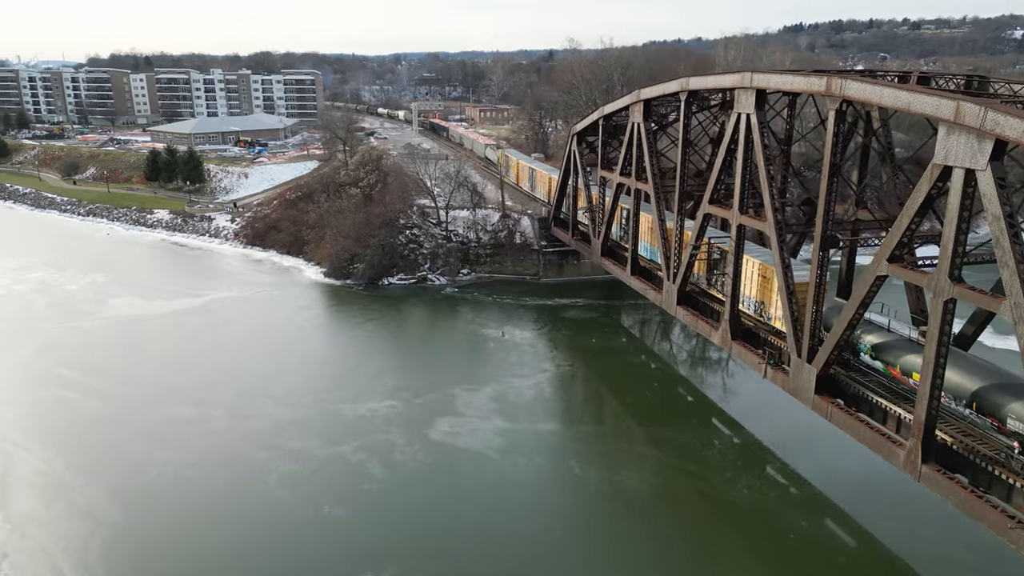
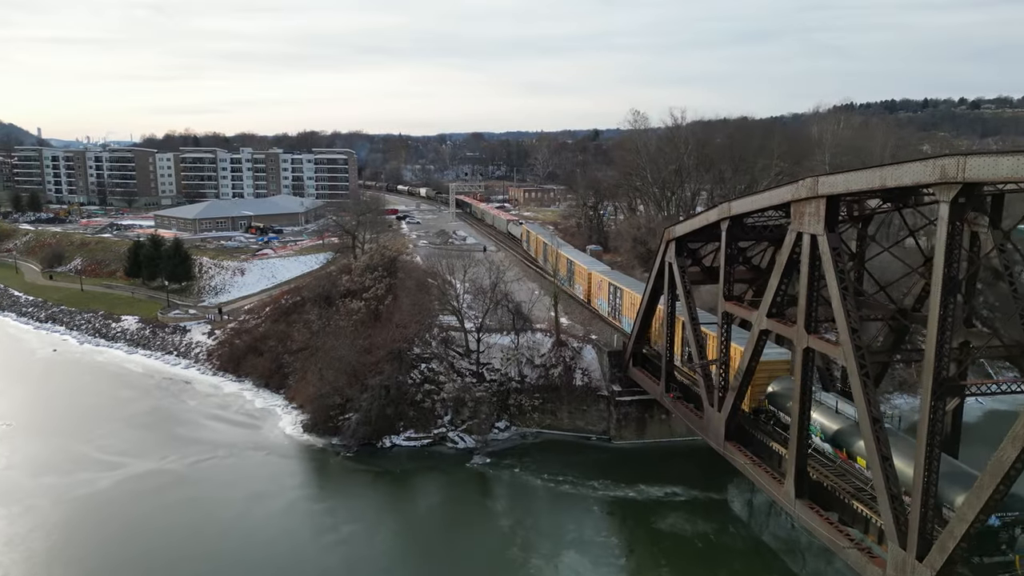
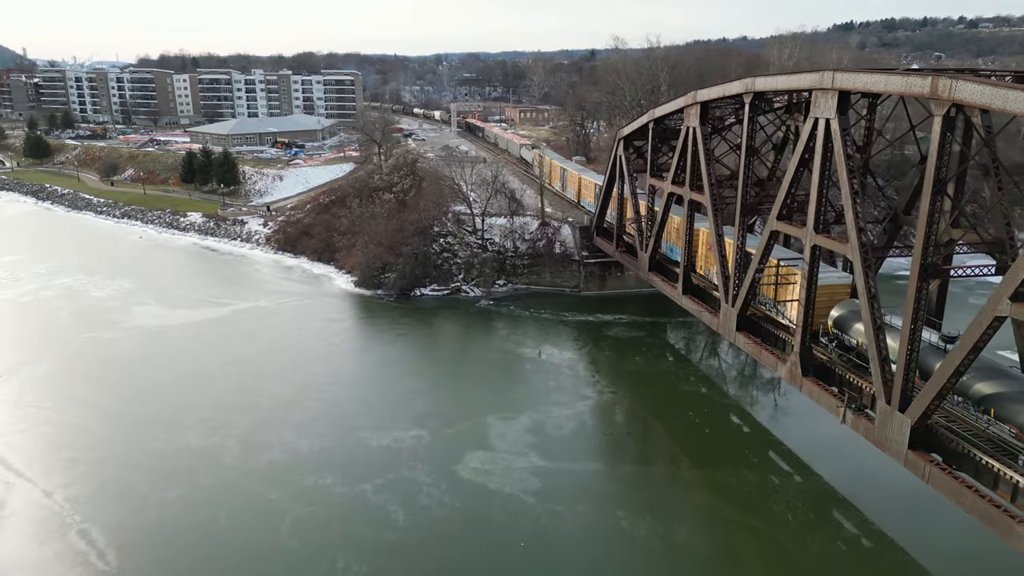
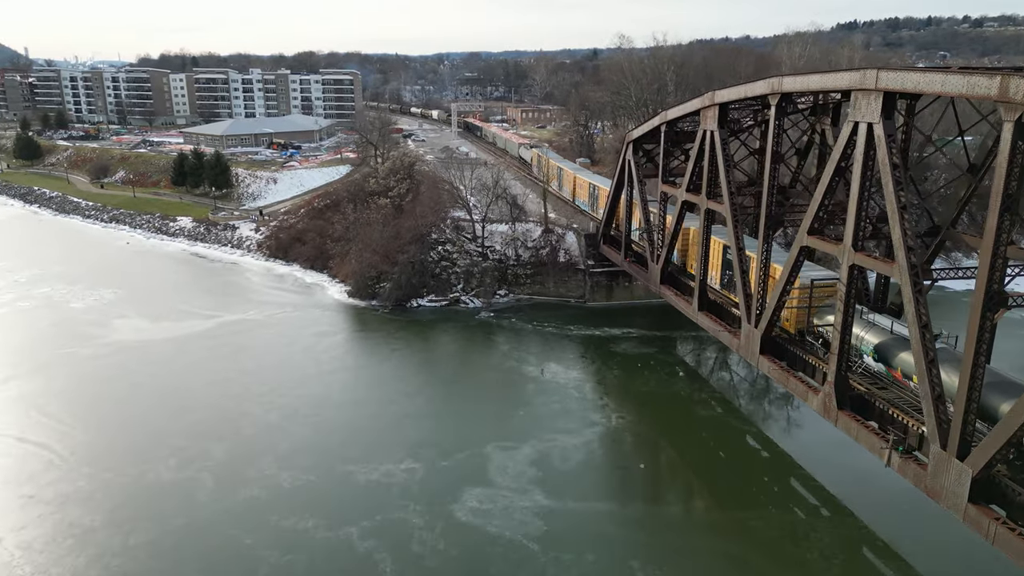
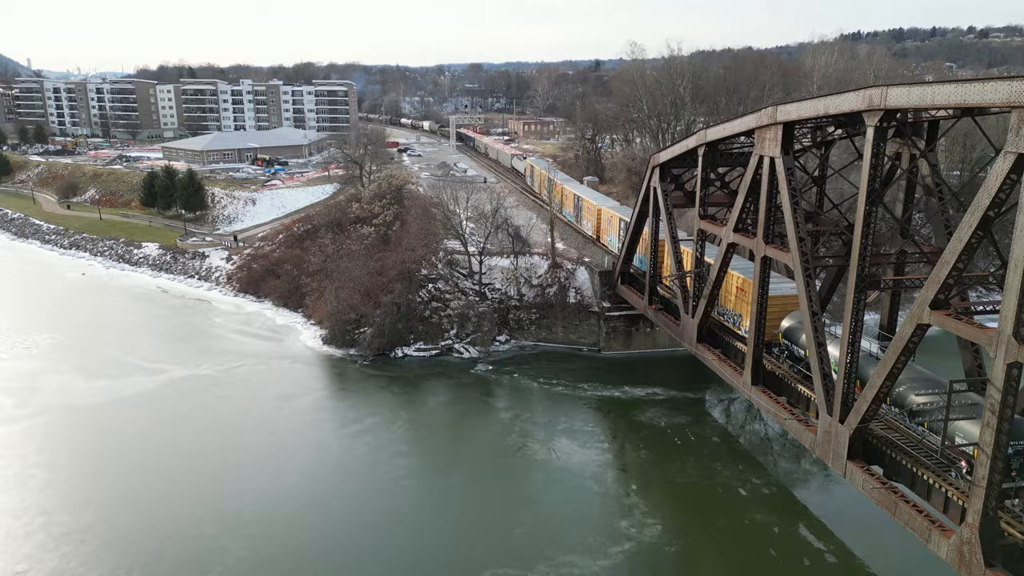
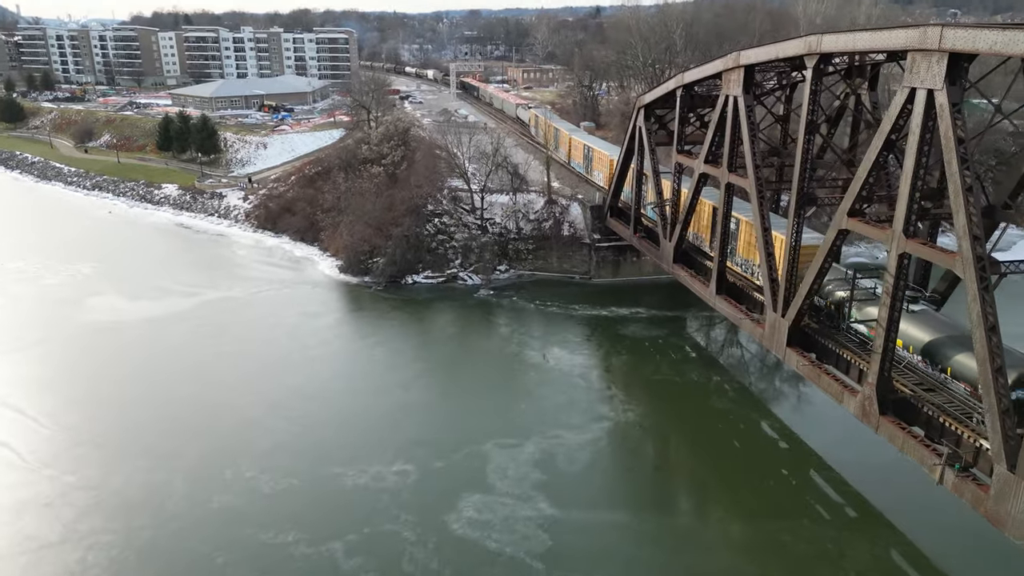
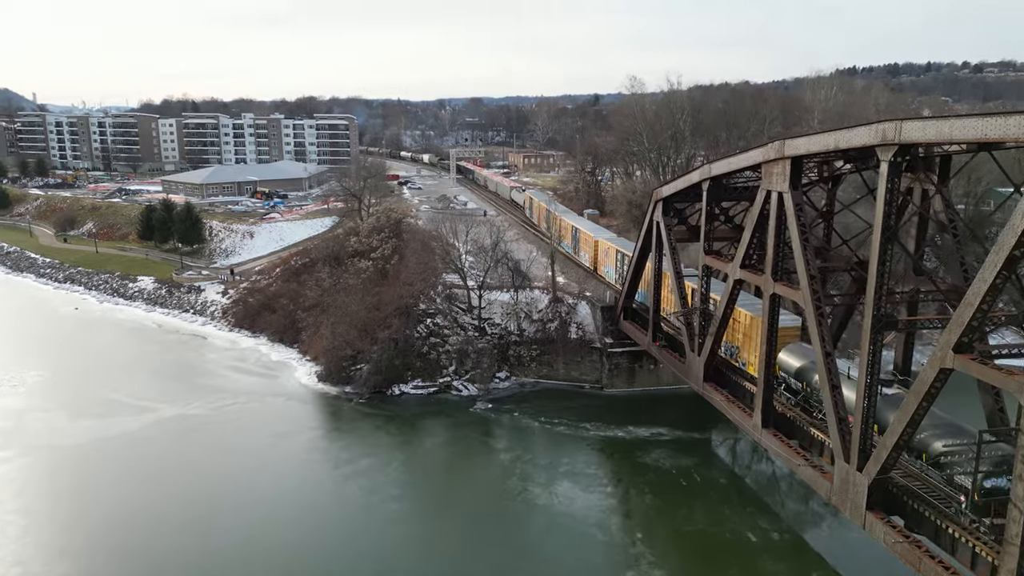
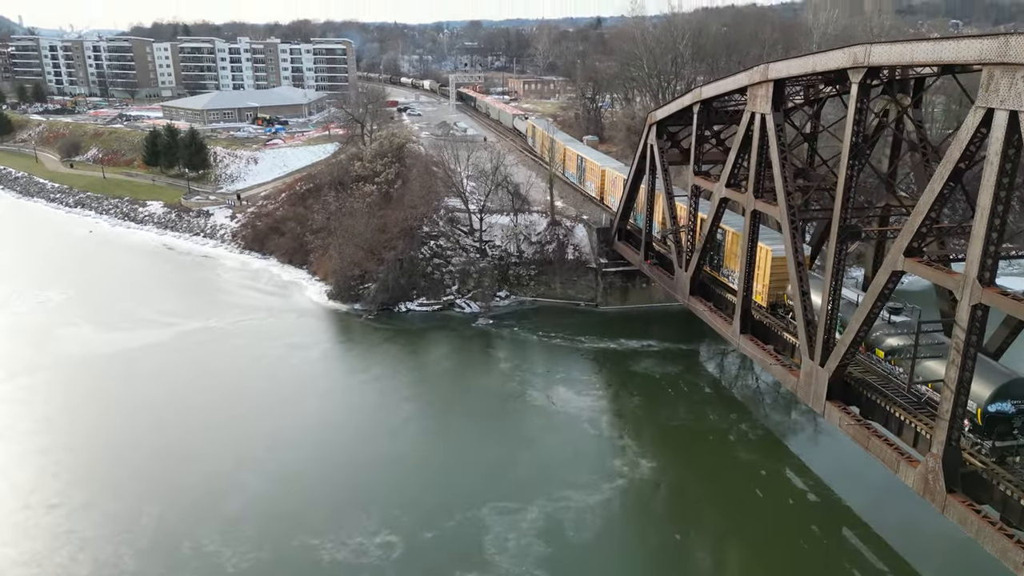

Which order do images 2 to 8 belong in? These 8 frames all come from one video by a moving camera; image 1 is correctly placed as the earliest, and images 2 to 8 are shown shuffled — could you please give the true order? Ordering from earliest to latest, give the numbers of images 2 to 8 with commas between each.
3, 4, 6, 8, 5, 7, 2
